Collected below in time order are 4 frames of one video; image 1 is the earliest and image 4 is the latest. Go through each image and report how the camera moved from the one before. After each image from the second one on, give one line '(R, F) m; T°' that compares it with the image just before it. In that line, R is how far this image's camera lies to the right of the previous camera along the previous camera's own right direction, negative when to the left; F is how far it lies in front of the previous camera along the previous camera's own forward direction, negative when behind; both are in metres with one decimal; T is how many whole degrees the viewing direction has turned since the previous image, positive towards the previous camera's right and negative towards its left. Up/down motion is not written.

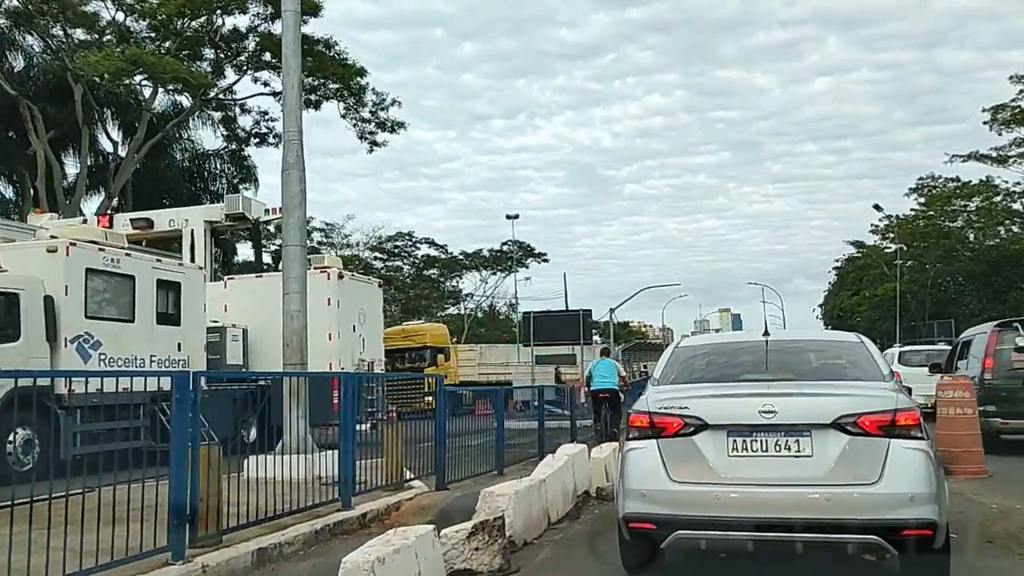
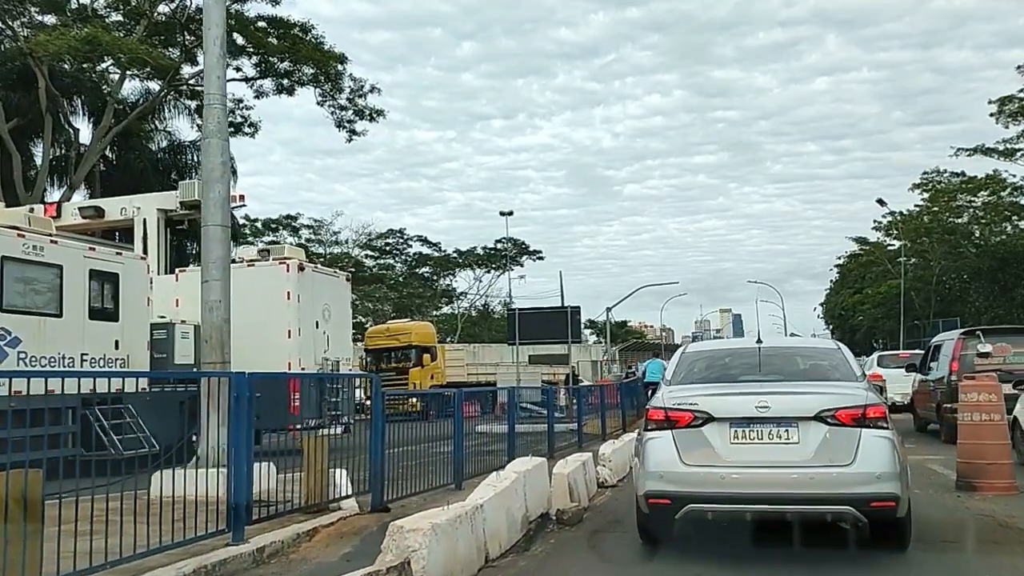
(+0.4, +1.3) m; 0°
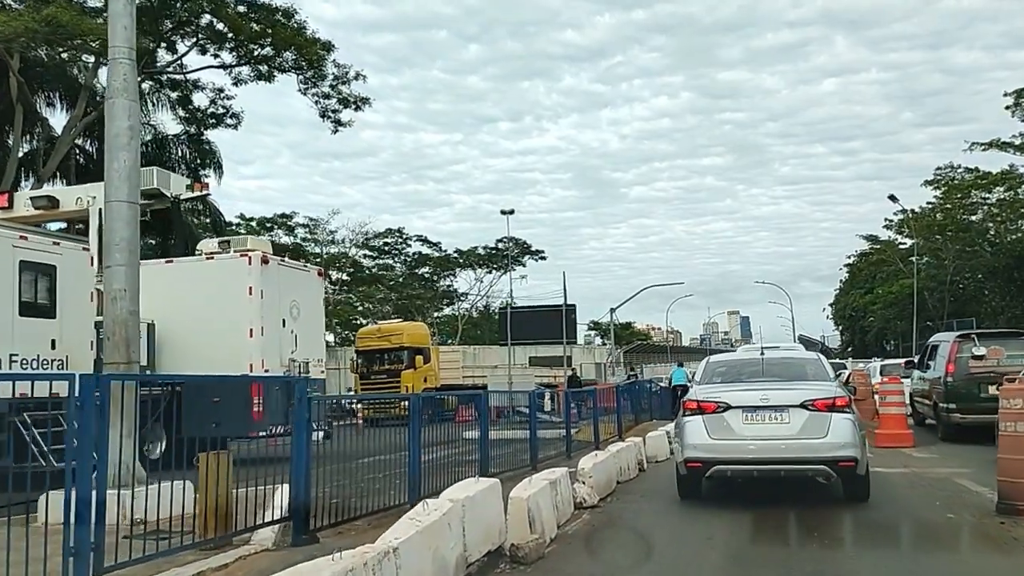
(+0.3, +1.3) m; 0°
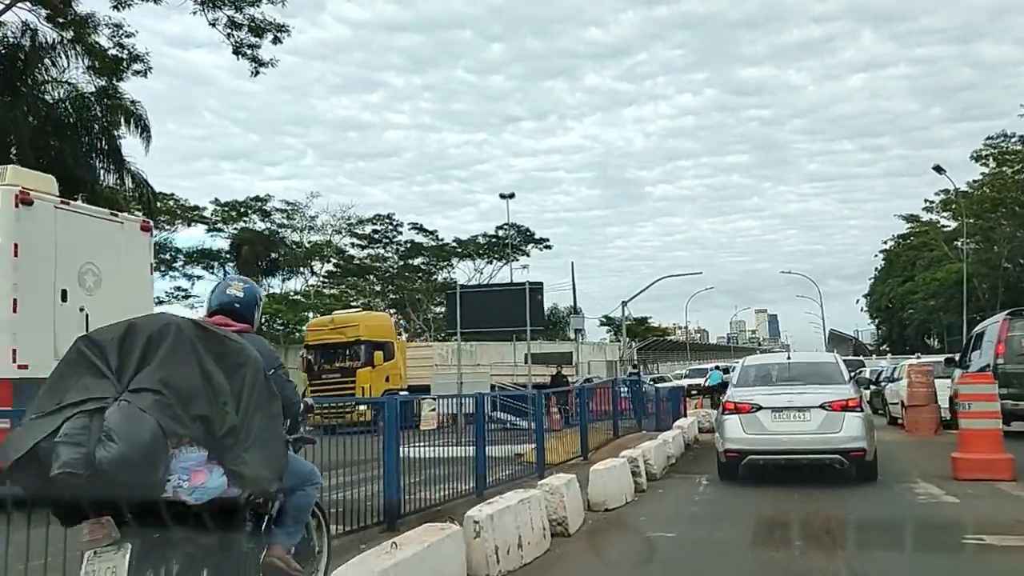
(+1.2, +4.7) m; -1°
